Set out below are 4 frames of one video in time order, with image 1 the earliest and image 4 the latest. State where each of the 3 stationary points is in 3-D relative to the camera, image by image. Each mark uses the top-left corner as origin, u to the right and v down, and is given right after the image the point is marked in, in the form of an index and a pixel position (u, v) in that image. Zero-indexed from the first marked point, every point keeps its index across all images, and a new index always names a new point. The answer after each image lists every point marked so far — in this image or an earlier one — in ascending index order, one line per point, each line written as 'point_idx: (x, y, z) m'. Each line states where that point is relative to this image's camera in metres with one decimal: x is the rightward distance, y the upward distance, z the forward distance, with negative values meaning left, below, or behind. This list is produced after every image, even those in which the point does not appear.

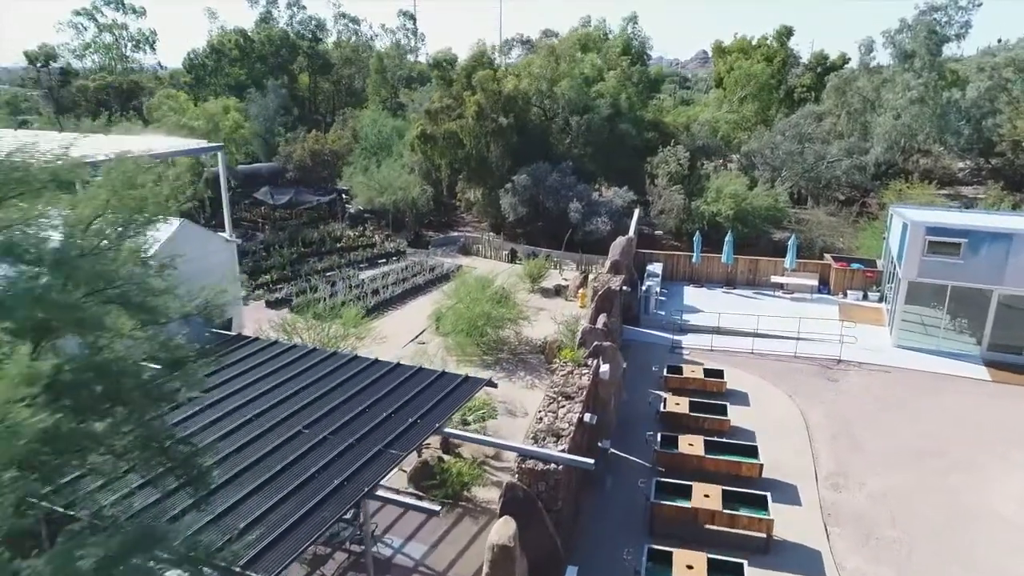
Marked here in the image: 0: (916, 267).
0: (+8.1, +0.4, +14.1) m
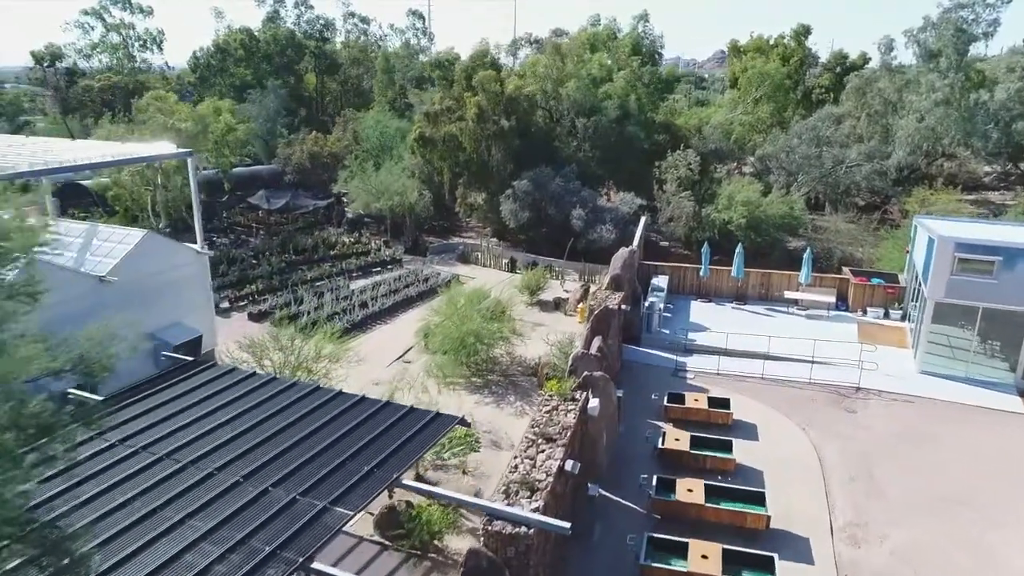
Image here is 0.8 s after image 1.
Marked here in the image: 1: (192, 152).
0: (+7.9, 0.0, +12.8) m
1: (-7.2, +3.0, +15.6) m
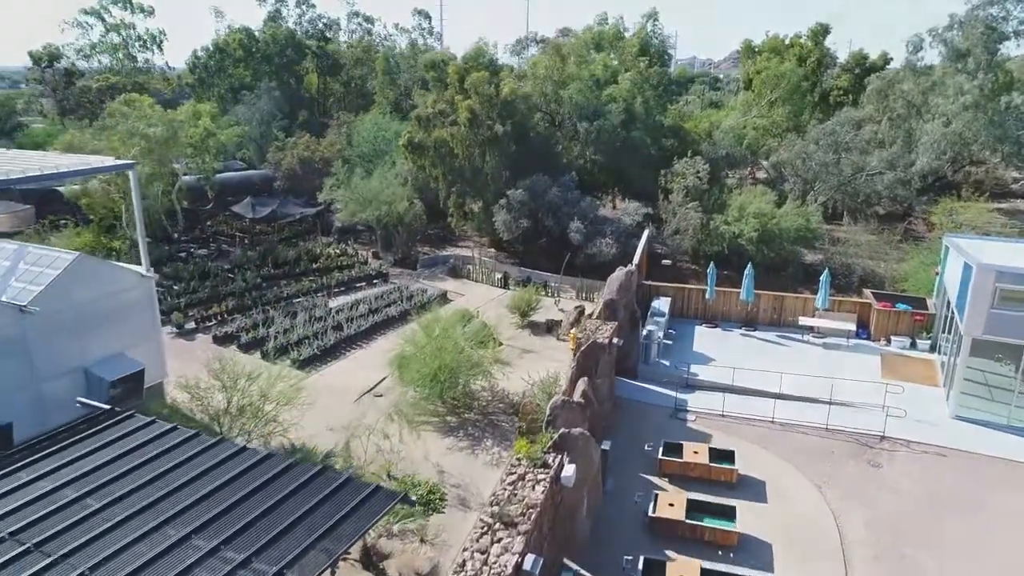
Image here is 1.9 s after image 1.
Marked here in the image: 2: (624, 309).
0: (+7.5, -0.5, +11.2) m
1: (-7.5, +2.5, +14.2) m
2: (+2.2, -0.4, +13.5) m
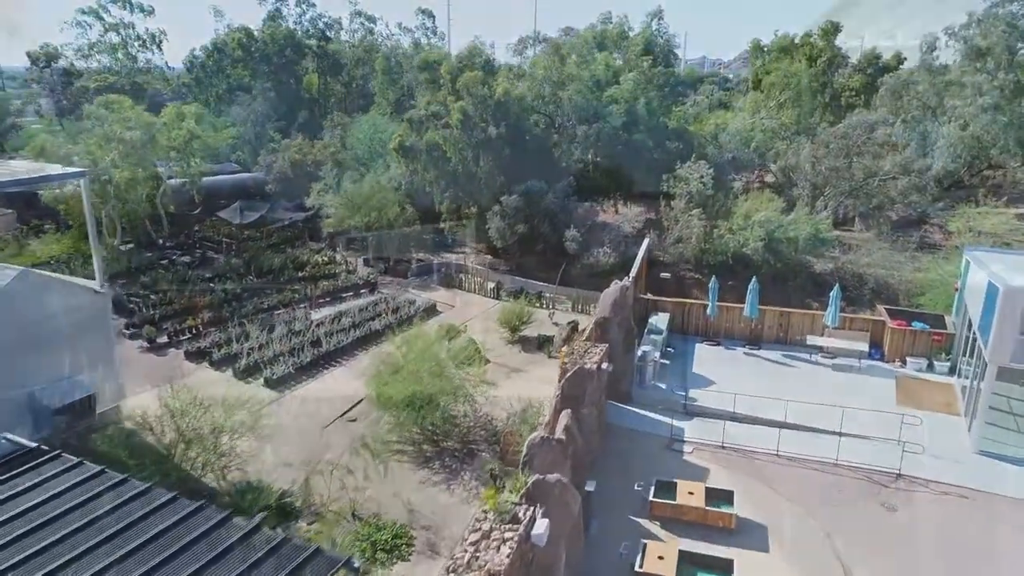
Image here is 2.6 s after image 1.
0: (+7.2, -0.9, +10.2) m
1: (-7.8, +2.3, +13.4) m
2: (+1.9, -0.7, +12.5) m
